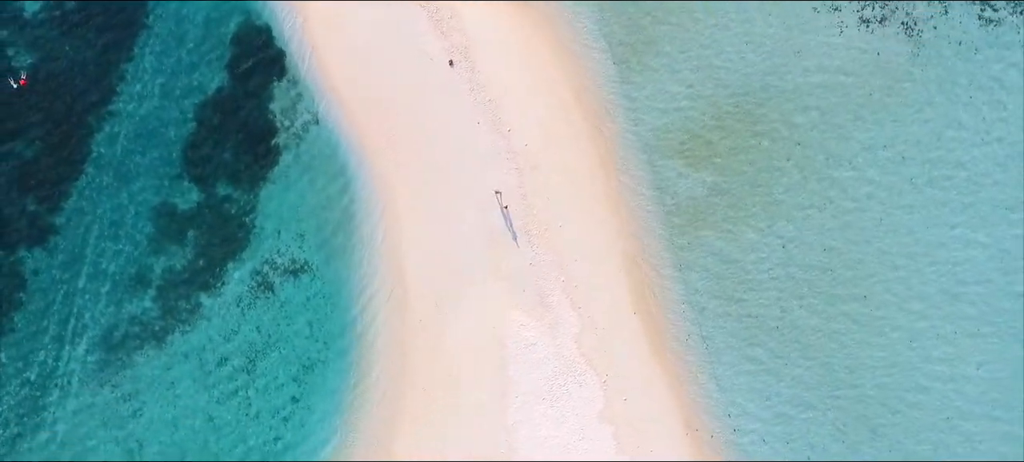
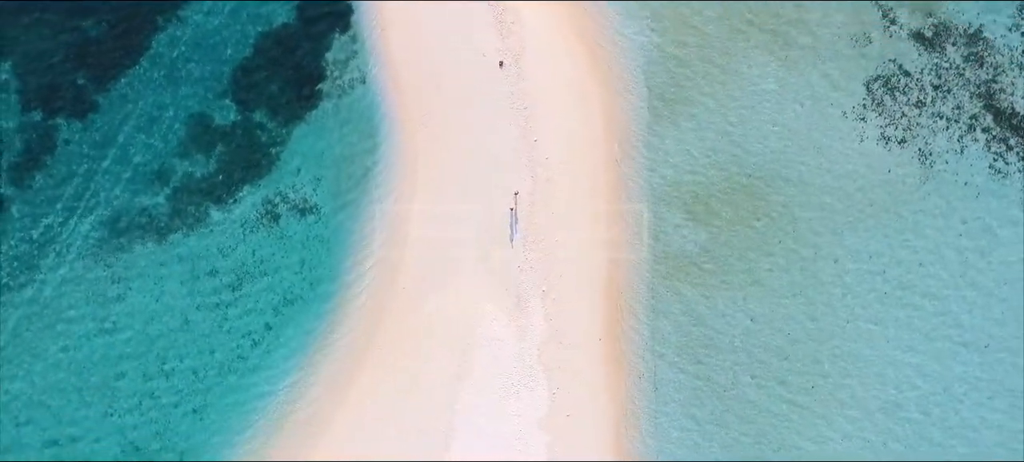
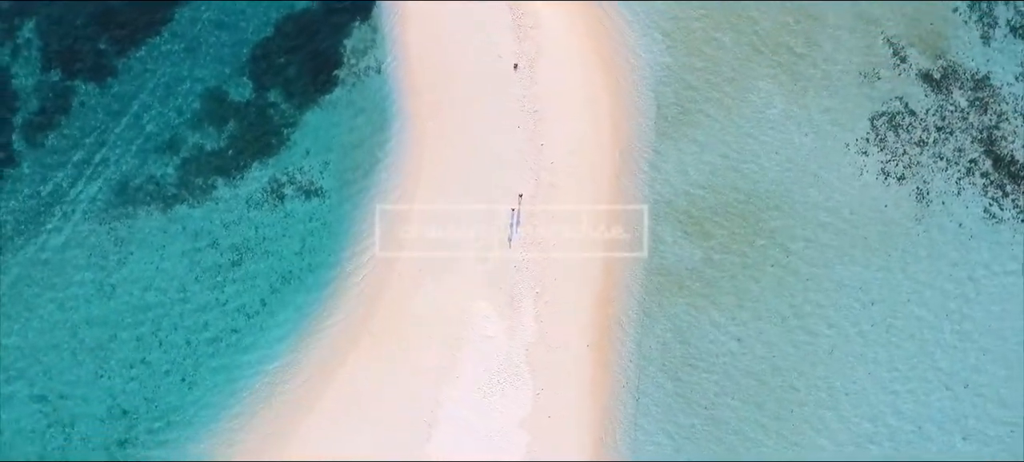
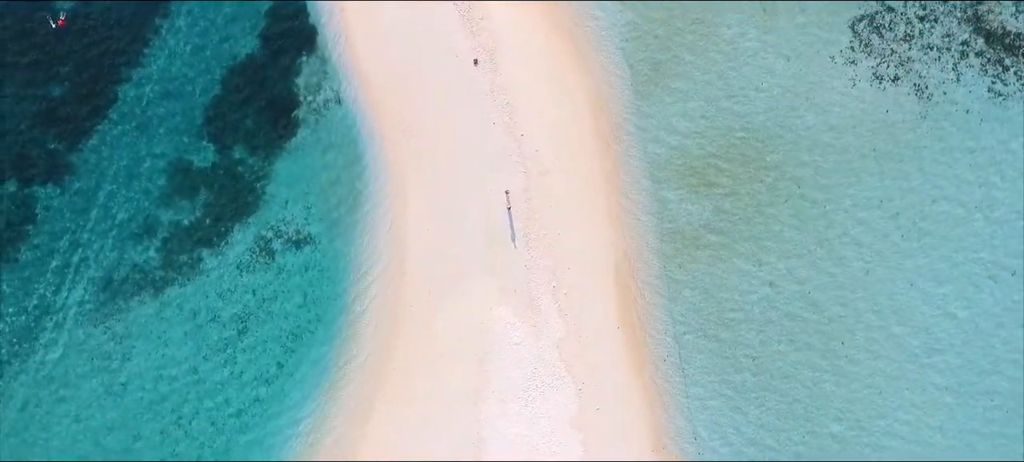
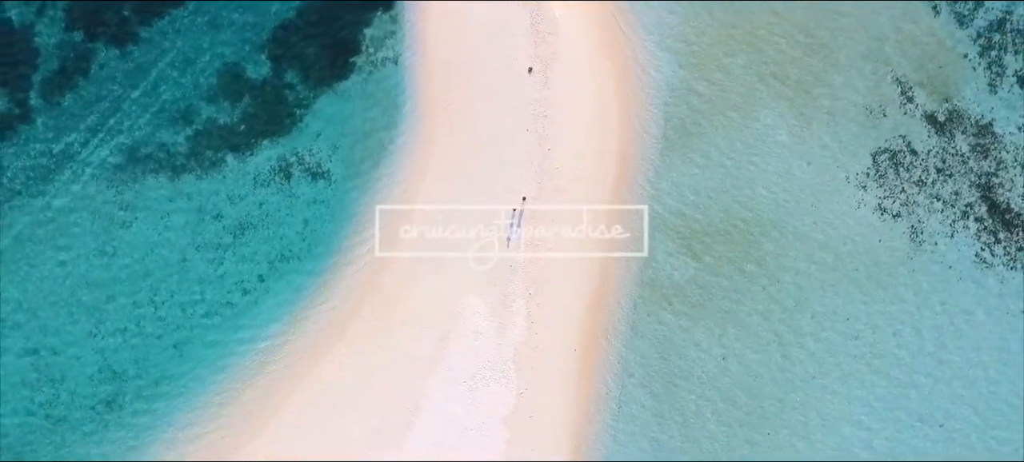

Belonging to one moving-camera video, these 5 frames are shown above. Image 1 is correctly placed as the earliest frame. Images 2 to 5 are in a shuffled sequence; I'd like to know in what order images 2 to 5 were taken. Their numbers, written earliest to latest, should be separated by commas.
4, 2, 3, 5
